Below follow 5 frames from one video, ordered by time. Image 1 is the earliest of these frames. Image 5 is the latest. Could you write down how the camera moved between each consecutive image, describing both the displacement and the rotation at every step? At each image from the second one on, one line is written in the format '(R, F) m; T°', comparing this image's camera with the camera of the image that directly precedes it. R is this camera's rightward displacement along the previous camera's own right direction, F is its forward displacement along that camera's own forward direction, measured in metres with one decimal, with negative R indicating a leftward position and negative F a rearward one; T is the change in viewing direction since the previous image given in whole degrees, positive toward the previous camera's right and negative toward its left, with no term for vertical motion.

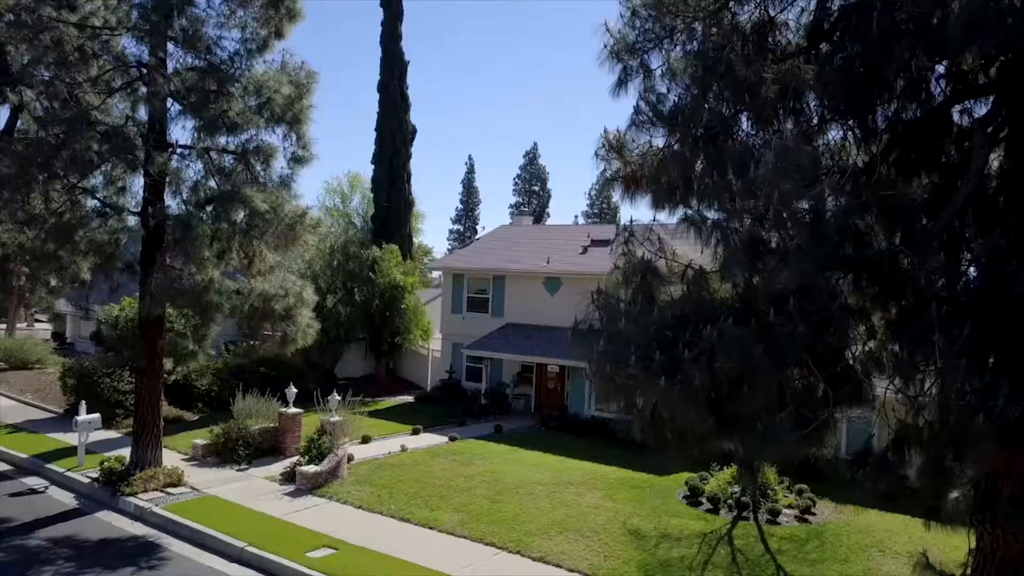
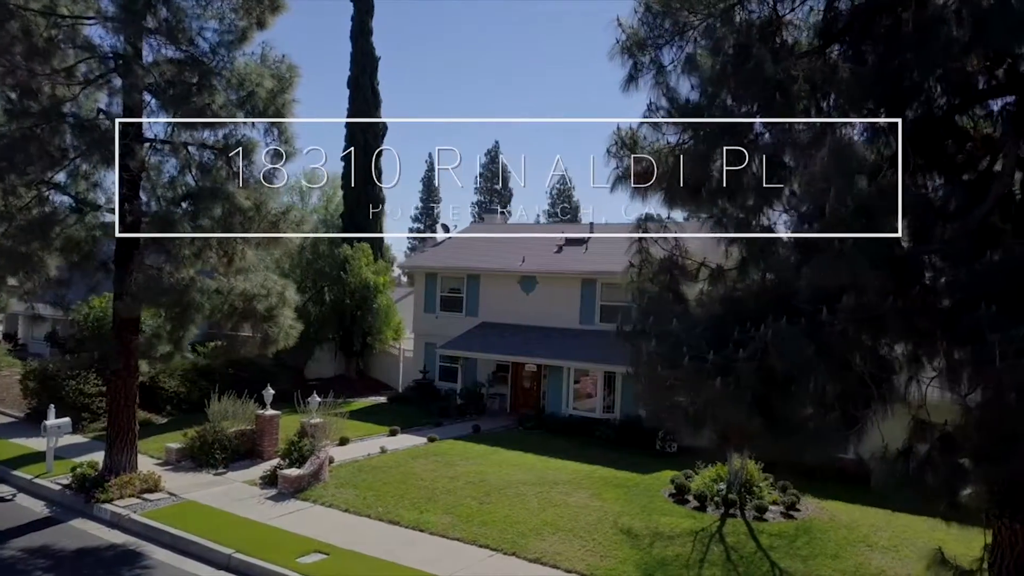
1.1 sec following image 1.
(-0.5, +0.1) m; +3°
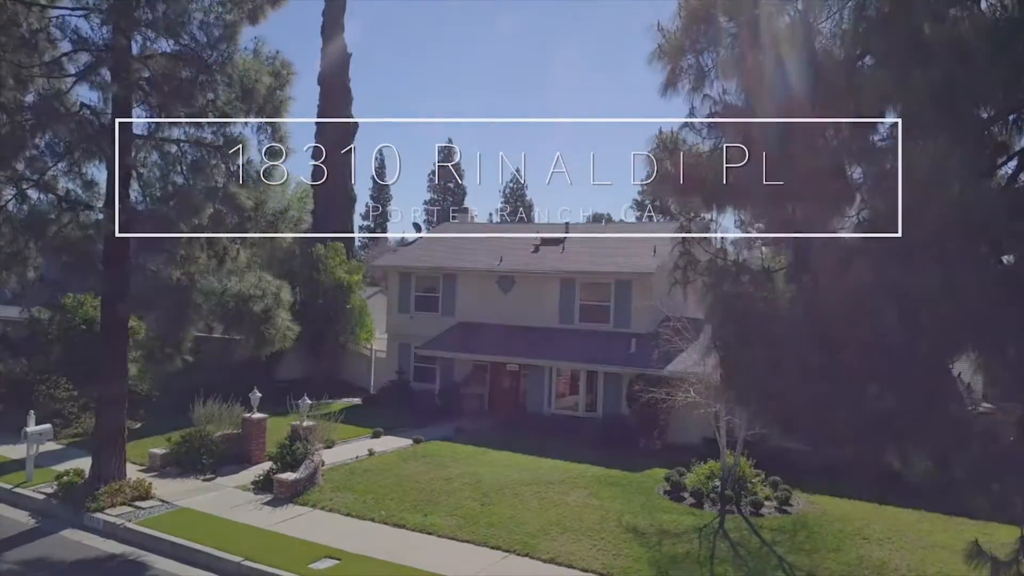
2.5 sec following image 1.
(-0.8, 0.0) m; +4°
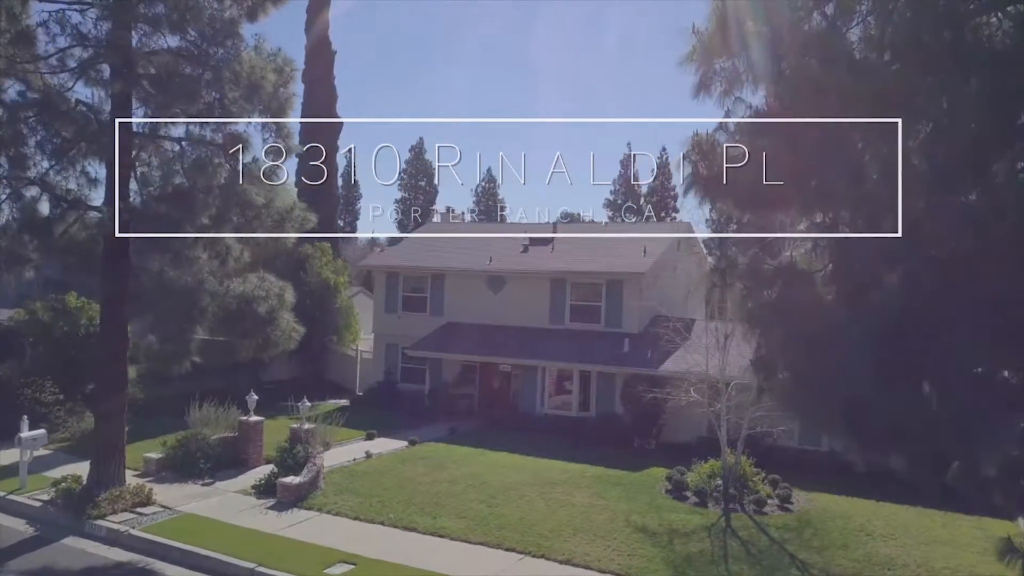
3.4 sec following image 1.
(-0.6, 0.0) m; +2°
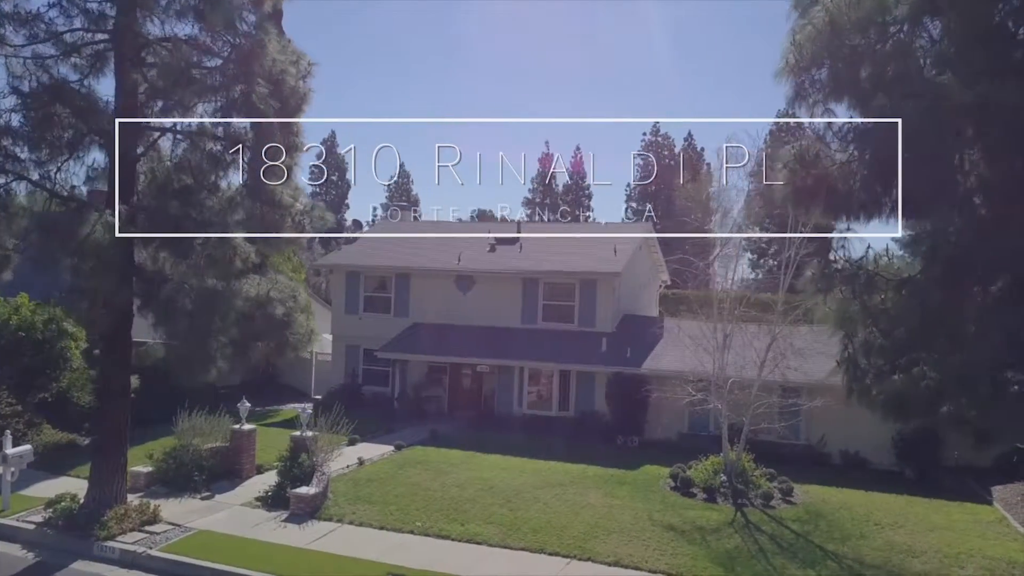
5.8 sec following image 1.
(-1.8, +0.2) m; +7°
